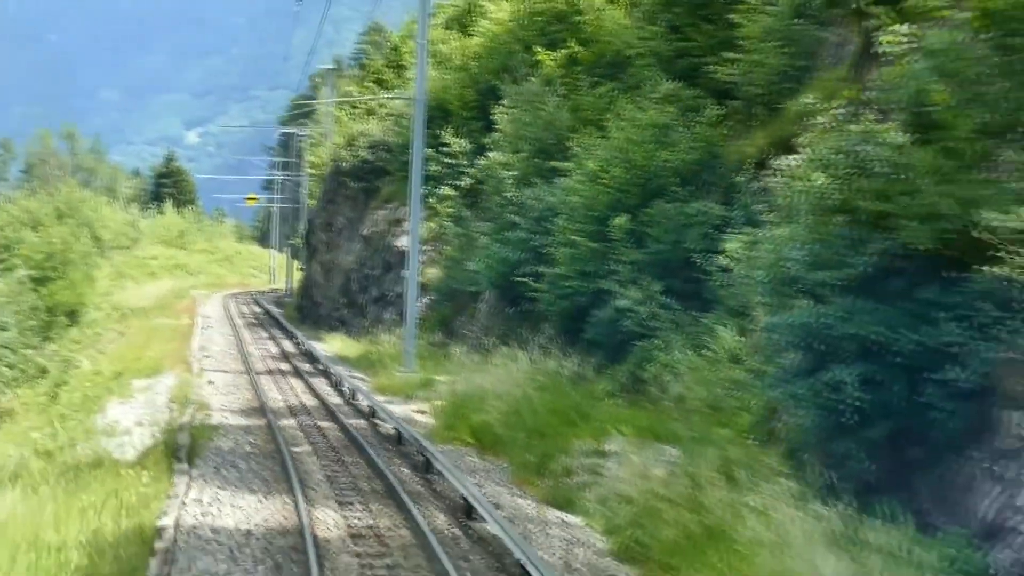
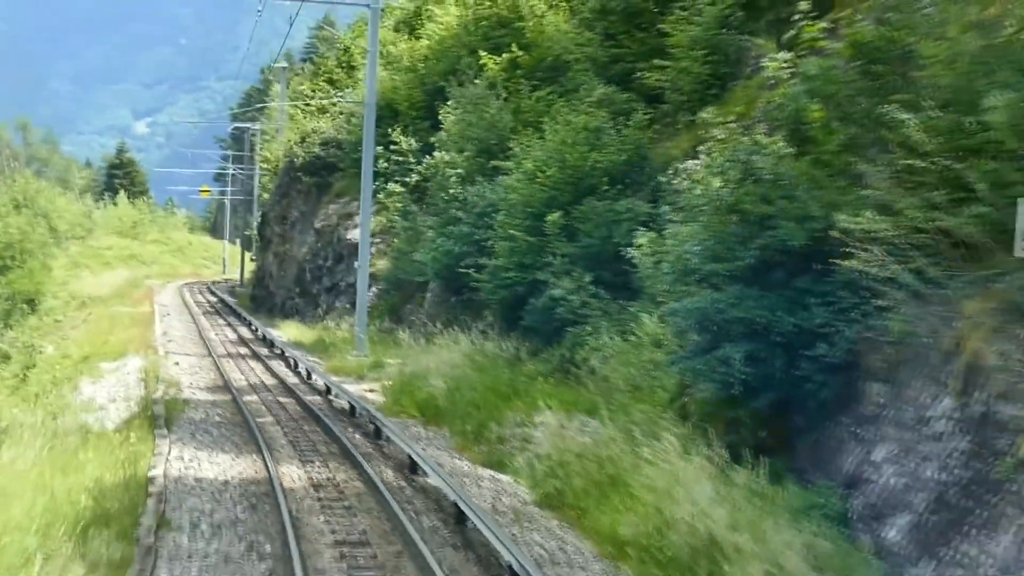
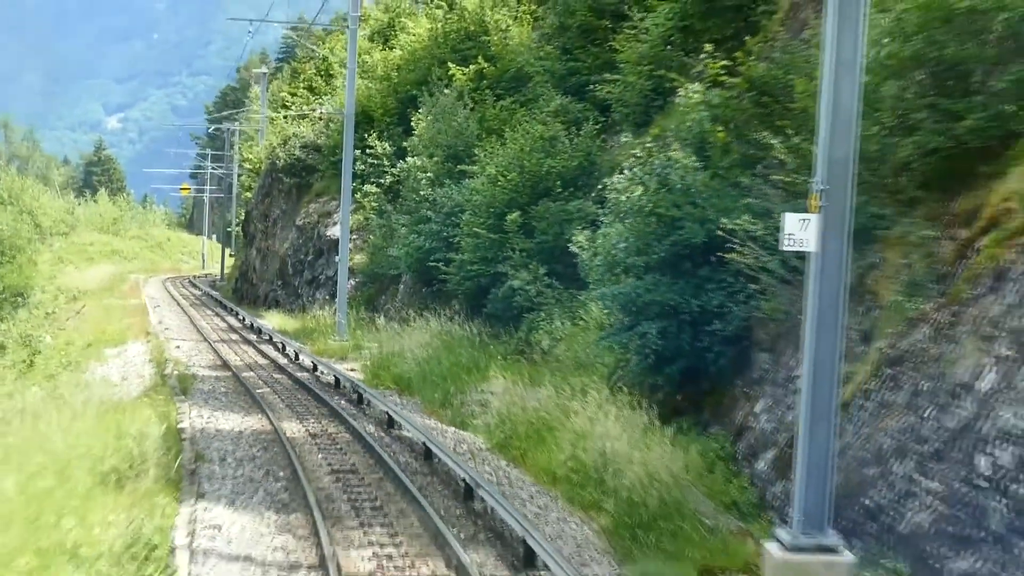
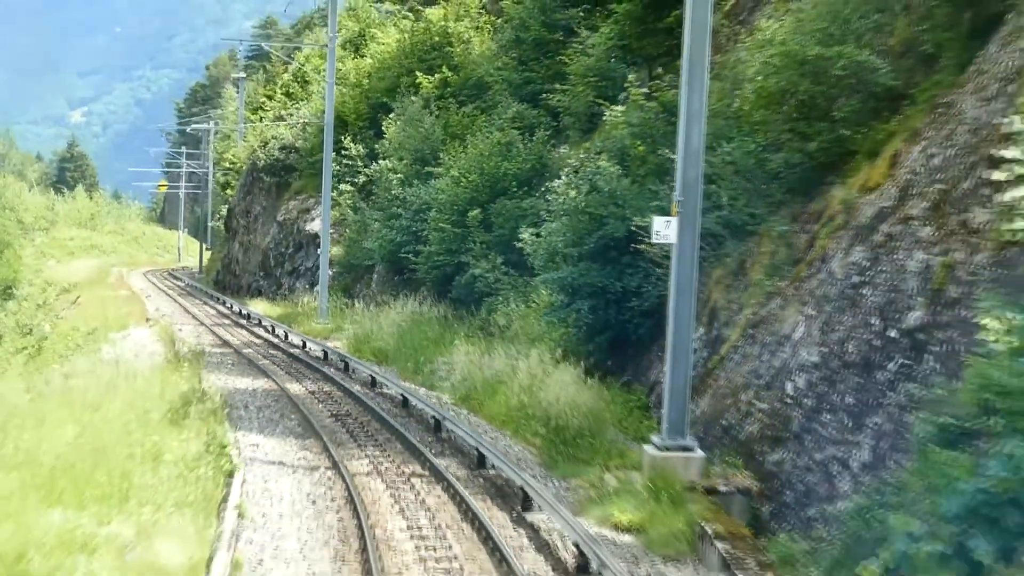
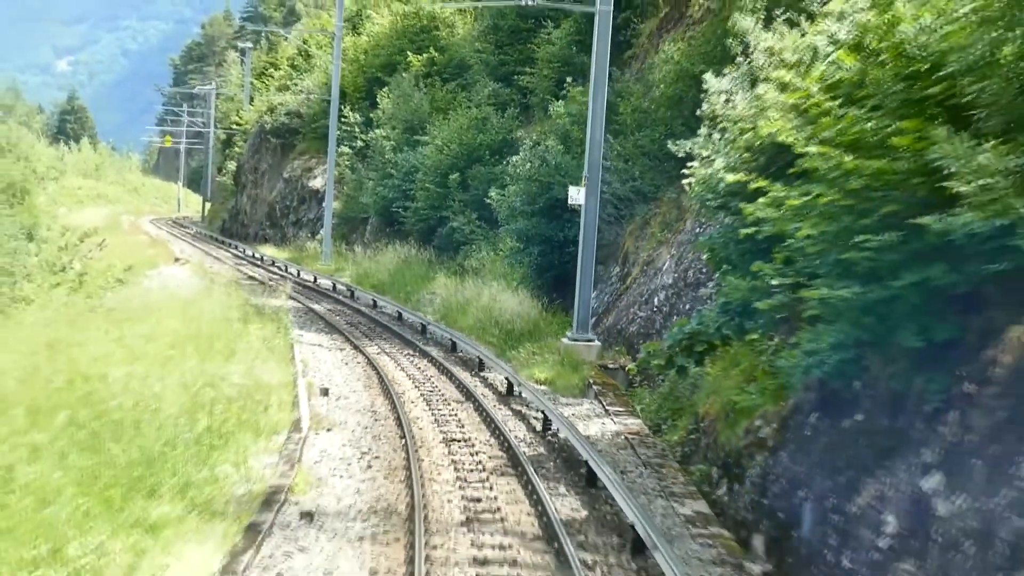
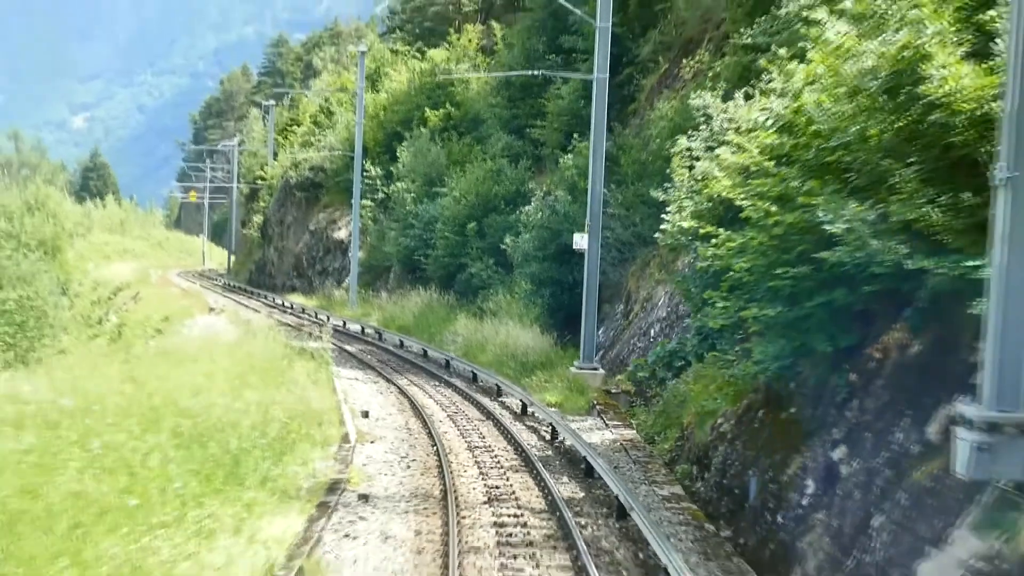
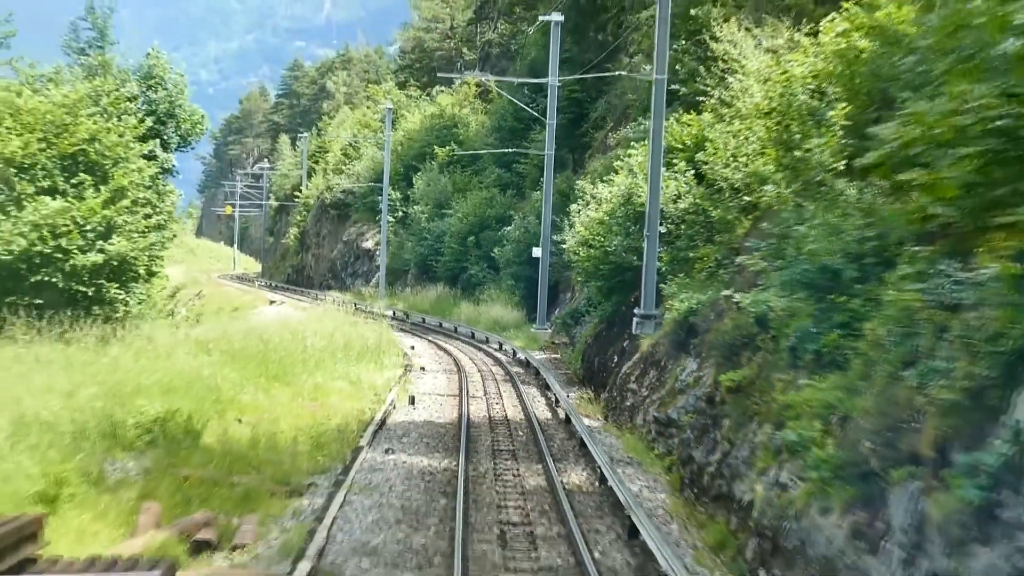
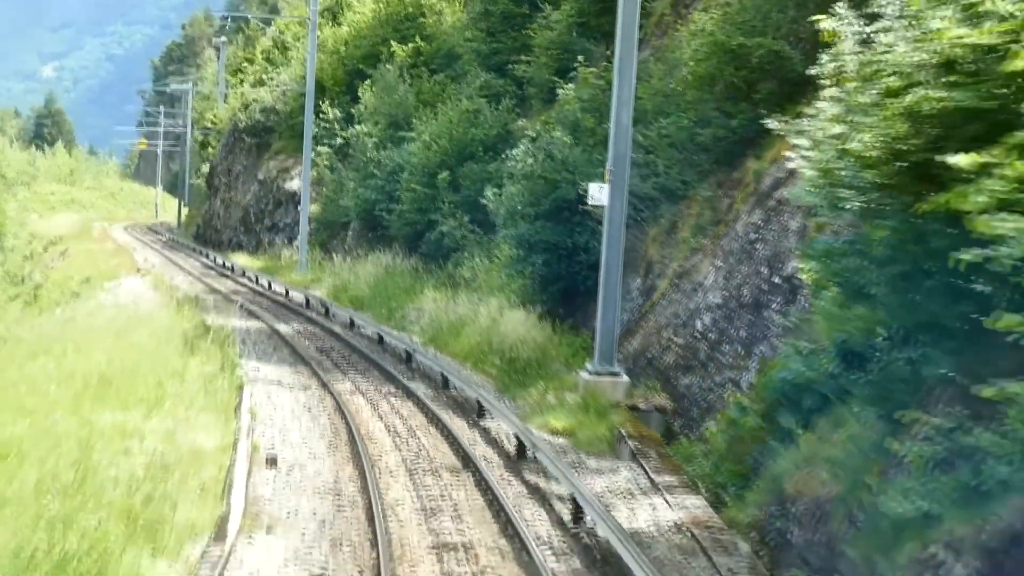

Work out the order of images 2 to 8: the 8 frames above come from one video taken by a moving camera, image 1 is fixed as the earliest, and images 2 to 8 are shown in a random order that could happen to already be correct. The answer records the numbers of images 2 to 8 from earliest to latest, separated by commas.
2, 3, 4, 8, 5, 6, 7
